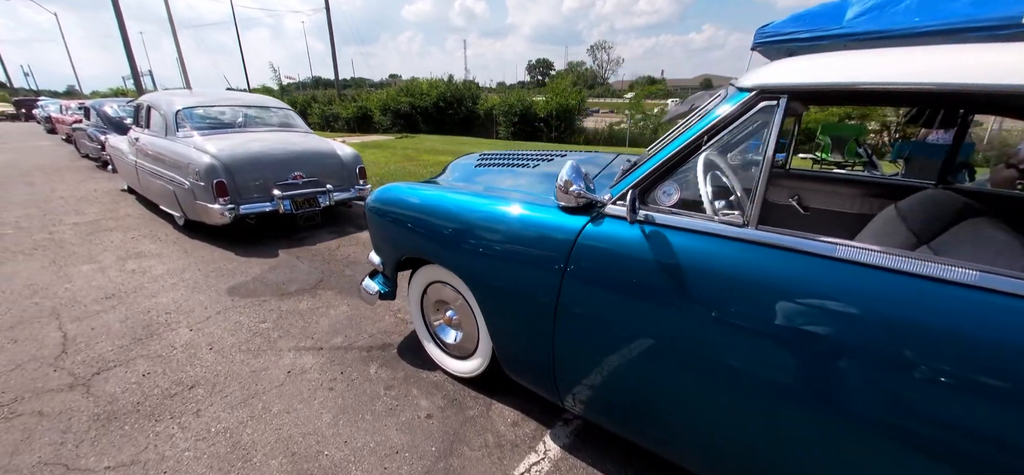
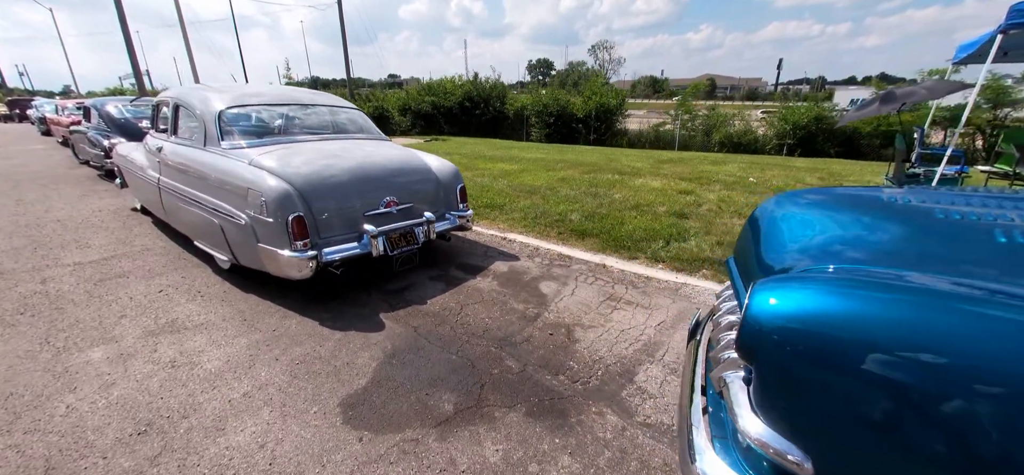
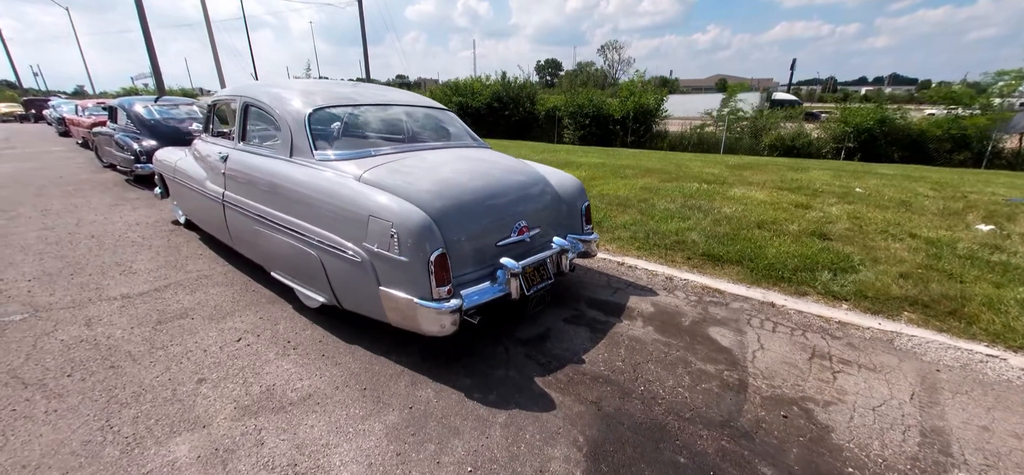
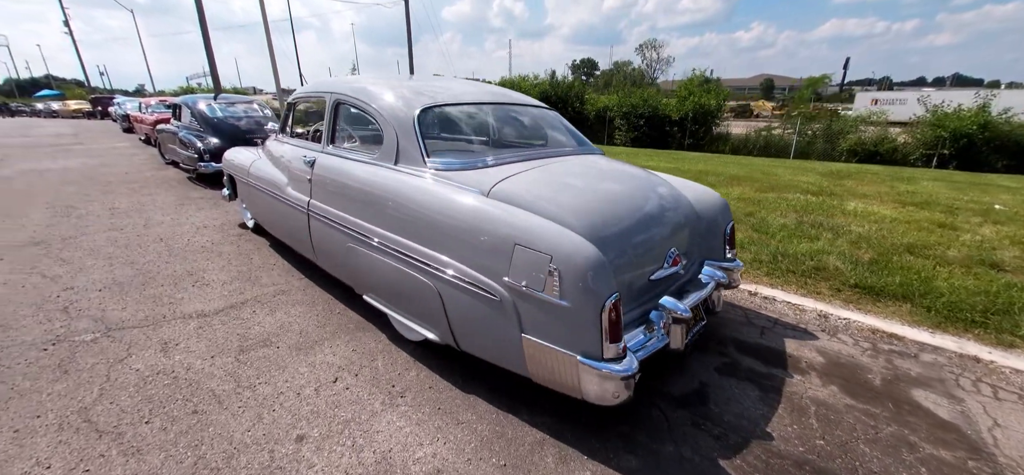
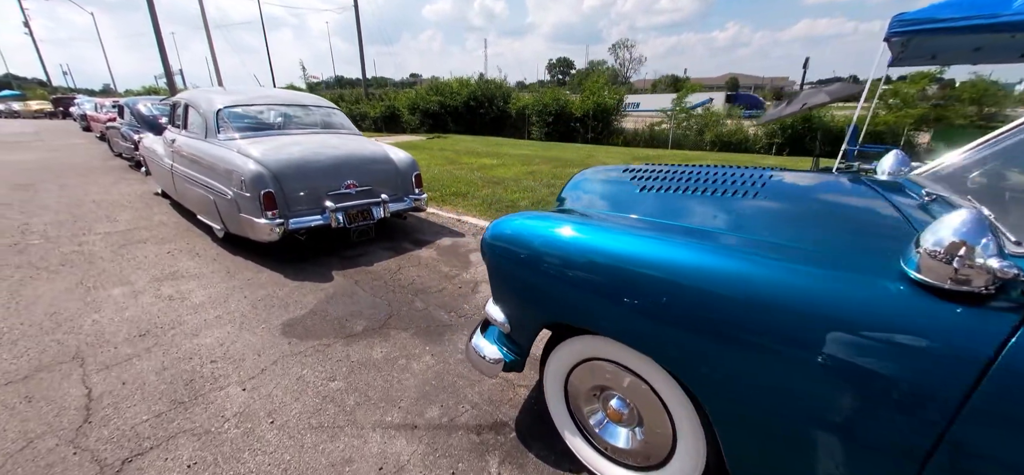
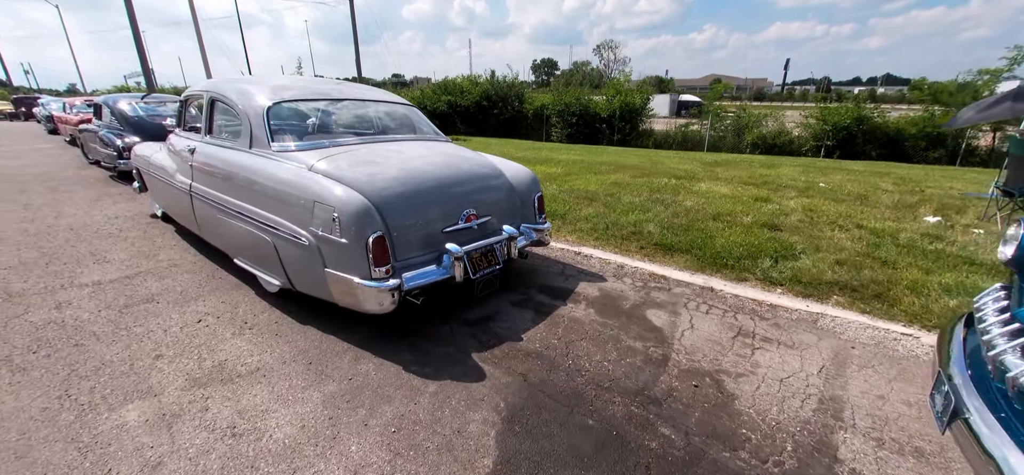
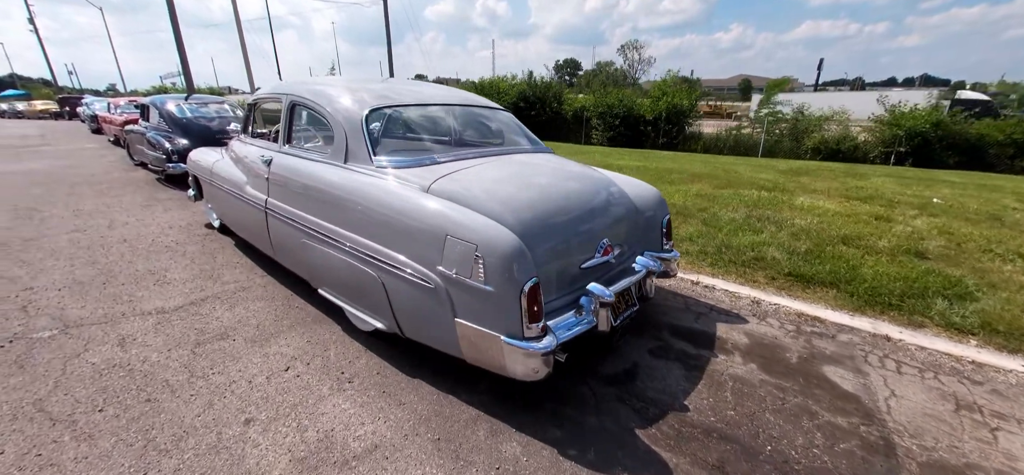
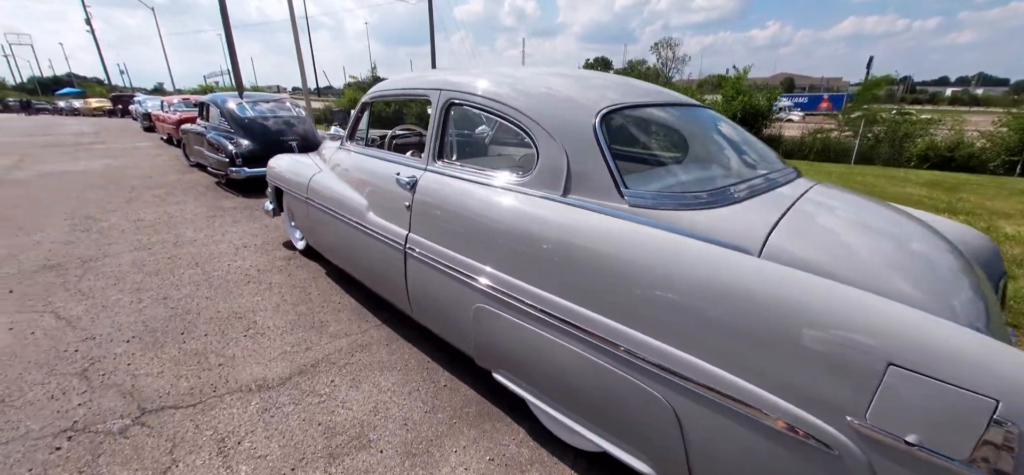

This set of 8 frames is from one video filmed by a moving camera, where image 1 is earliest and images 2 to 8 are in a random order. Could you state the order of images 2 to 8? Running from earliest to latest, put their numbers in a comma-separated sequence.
5, 2, 6, 3, 7, 4, 8
